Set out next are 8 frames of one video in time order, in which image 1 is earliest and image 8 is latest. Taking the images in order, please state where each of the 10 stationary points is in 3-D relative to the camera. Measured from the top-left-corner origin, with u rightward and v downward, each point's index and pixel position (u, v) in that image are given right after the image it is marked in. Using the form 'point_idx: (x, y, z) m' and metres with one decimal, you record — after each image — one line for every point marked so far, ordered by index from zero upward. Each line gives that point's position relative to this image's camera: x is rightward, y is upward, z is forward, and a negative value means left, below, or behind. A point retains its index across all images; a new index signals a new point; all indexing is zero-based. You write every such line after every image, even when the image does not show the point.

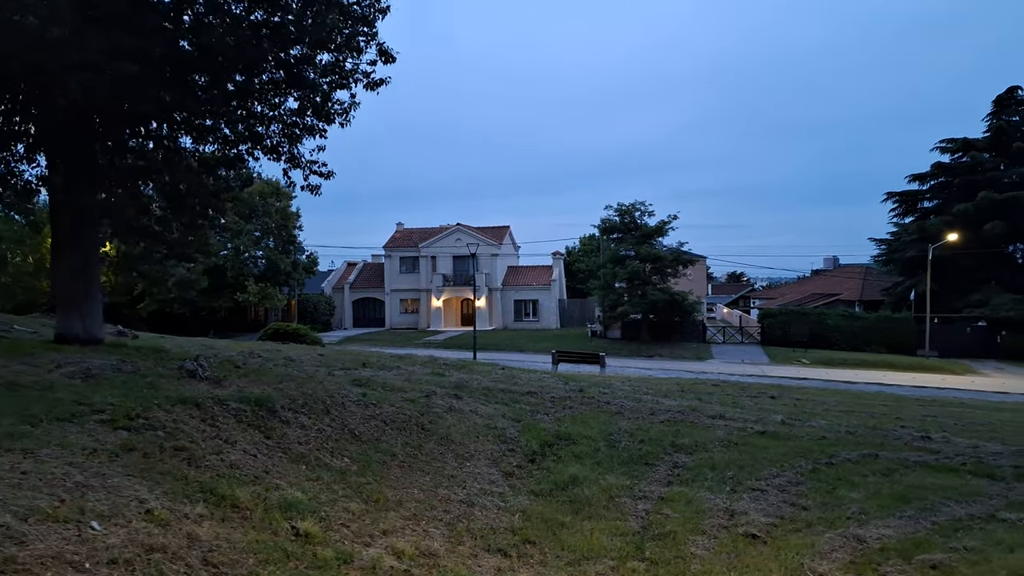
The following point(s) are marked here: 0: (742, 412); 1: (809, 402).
0: (+3.2, -1.8, +11.3) m
1: (+6.0, -2.3, +15.9) m
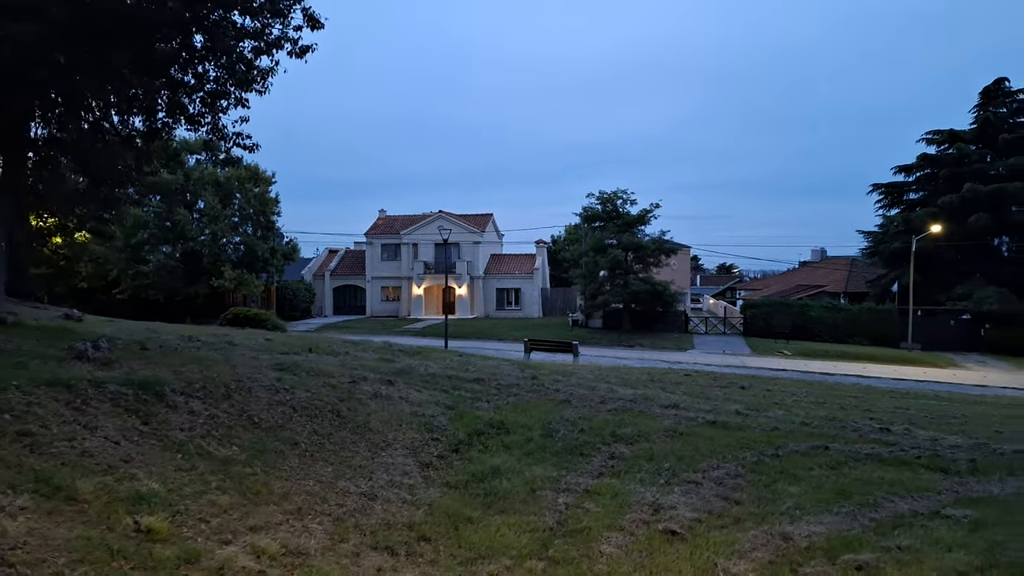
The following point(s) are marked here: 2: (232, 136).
0: (+2.5, -1.6, +10.9) m
1: (+5.3, -2.1, +15.5) m
2: (-2.8, +1.5, +8.0) m
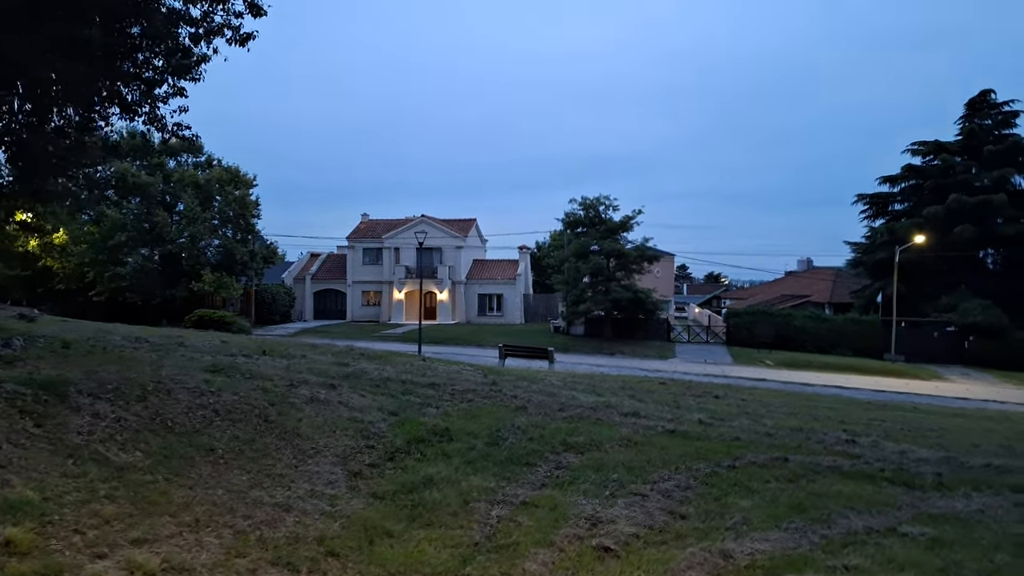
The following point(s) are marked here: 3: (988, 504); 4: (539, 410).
0: (+2.0, -1.6, +10.6) m
1: (+4.7, -2.2, +15.2) m
2: (-3.3, +1.6, +7.7) m
3: (+3.9, -1.8, +6.6) m
4: (+0.3, -1.4, +8.9) m
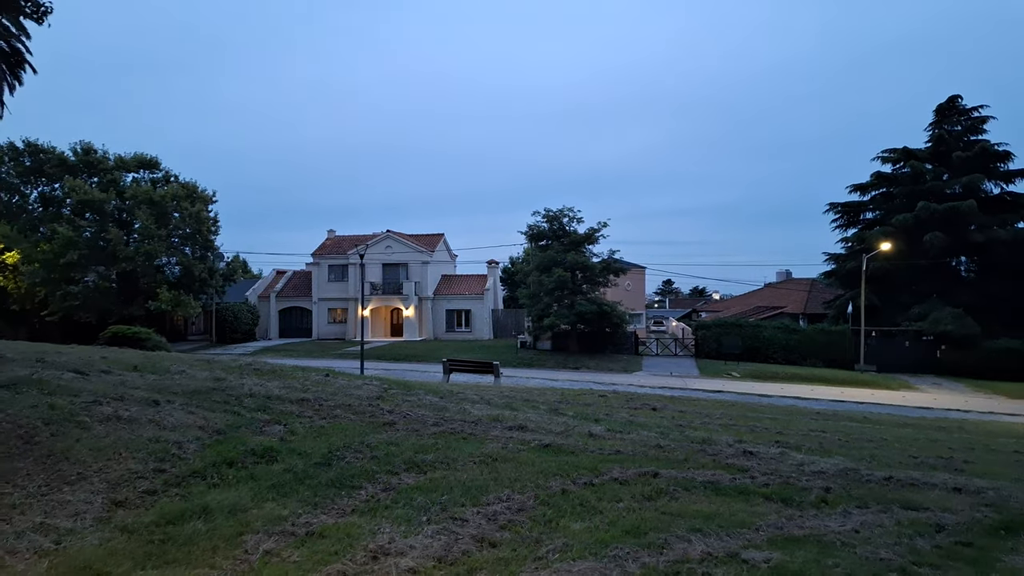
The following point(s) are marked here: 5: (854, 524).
0: (+0.6, -1.7, +9.8) m
1: (+3.3, -2.4, +14.5) m
2: (-4.7, +1.5, +7.0) m
3: (+2.6, -1.7, +5.8) m
4: (-1.1, -1.4, +8.2) m
5: (+2.5, -1.7, +5.8) m
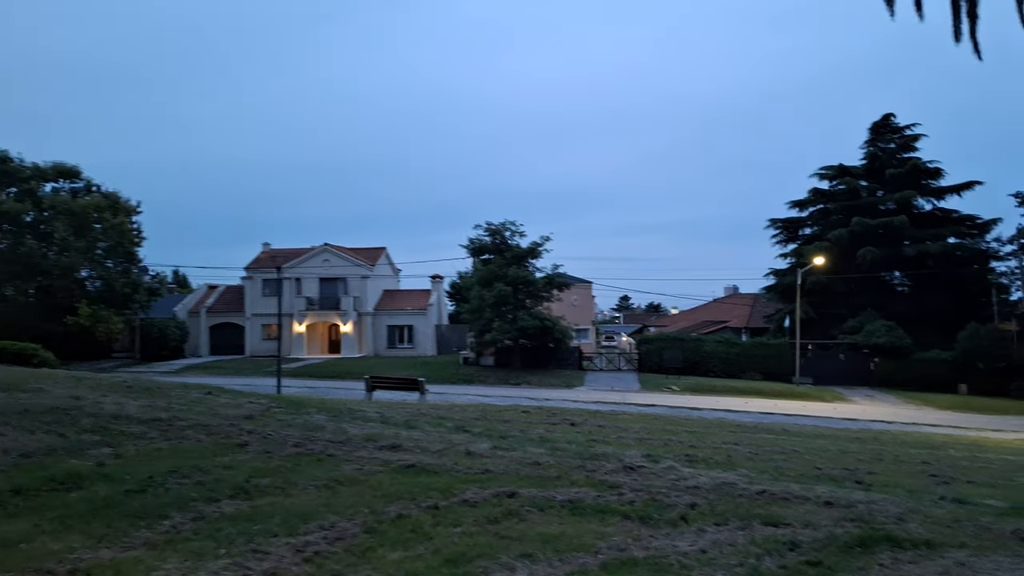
0: (-0.8, -1.8, +9.3) m
1: (+1.7, -2.6, +14.1) m
2: (-5.9, +1.4, +6.3) m
3: (+1.4, -1.8, +5.5) m
4: (-2.4, -1.5, +7.6) m
5: (+1.3, -1.7, +5.4) m
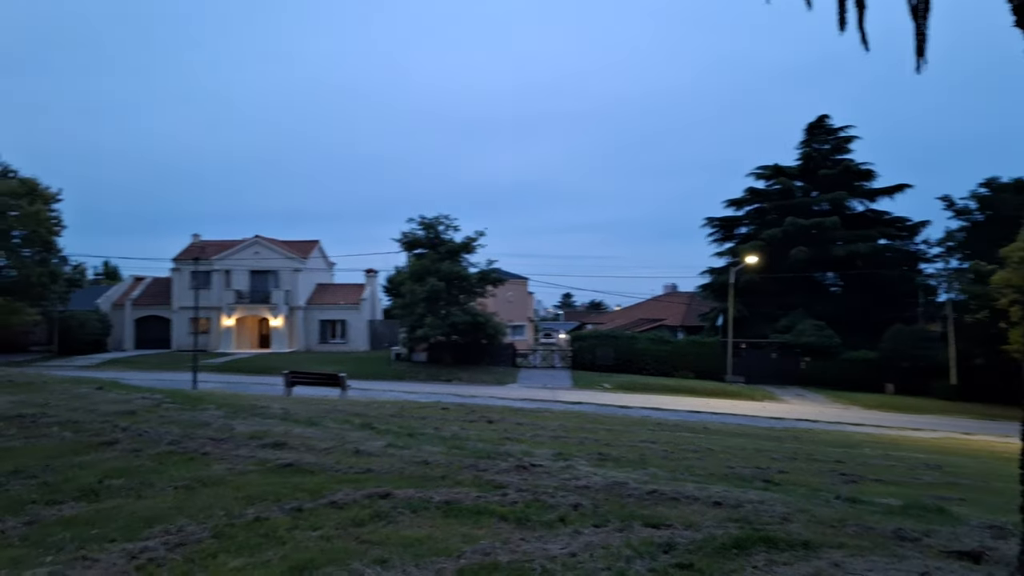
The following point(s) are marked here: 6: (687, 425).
0: (-1.9, -1.7, +9.0) m
1: (+0.2, -2.5, +13.9) m
2: (-6.8, +1.6, +5.6) m
3: (+0.5, -1.7, +5.3) m
4: (-3.4, -1.4, +7.1) m
5: (+0.4, -1.7, +5.2) m
6: (+3.9, -3.1, +17.8) m
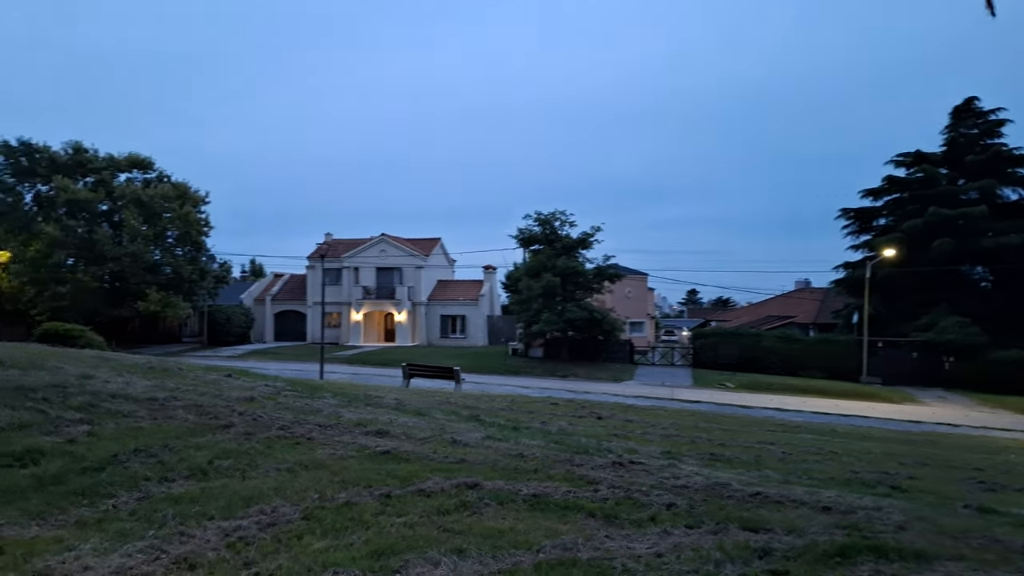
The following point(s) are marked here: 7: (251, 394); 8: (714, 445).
0: (-0.7, -1.6, +9.1) m
1: (+2.1, -2.4, +13.7) m
2: (-6.1, +1.6, +6.5) m
3: (+1.0, -1.6, +5.1) m
4: (-2.5, -1.3, +7.5) m
5: (+1.0, -1.6, +5.0) m
6: (+6.3, -2.9, +16.9) m
7: (-3.2, -1.3, +9.8) m
8: (+3.2, -2.4, +12.4) m
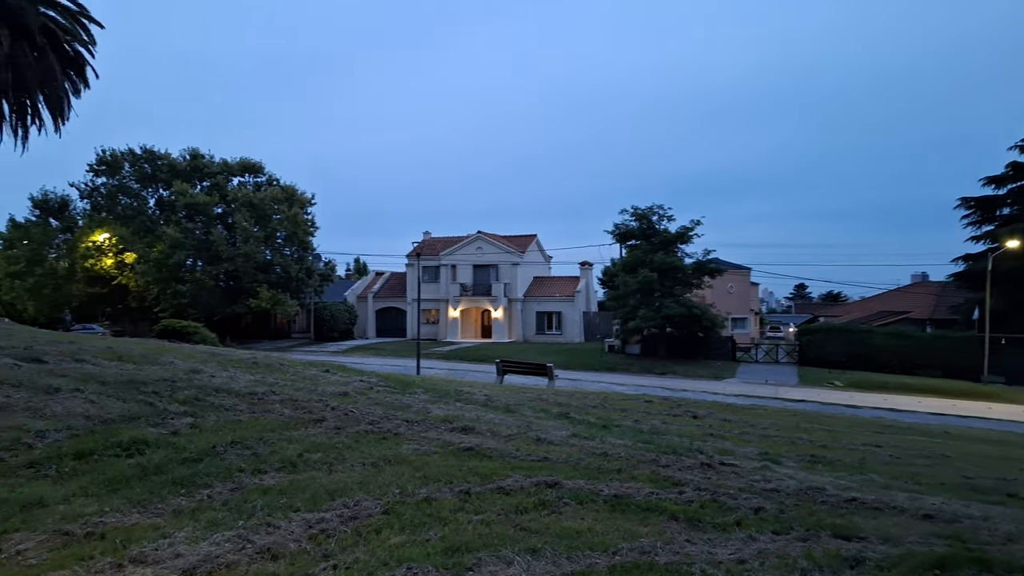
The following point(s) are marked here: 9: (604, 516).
0: (+0.3, -1.6, +9.1) m
1: (+3.6, -2.3, +13.3) m
2: (-5.4, +1.6, +7.2) m
3: (+1.5, -1.6, +4.9) m
4: (-1.7, -1.3, +7.8) m
5: (+1.4, -1.6, +4.8) m
6: (+8.3, -2.8, +15.9) m
7: (-2.1, -1.3, +10.1) m
8: (+4.5, -2.4, +11.9) m
9: (+0.6, -1.5, +5.4) m
